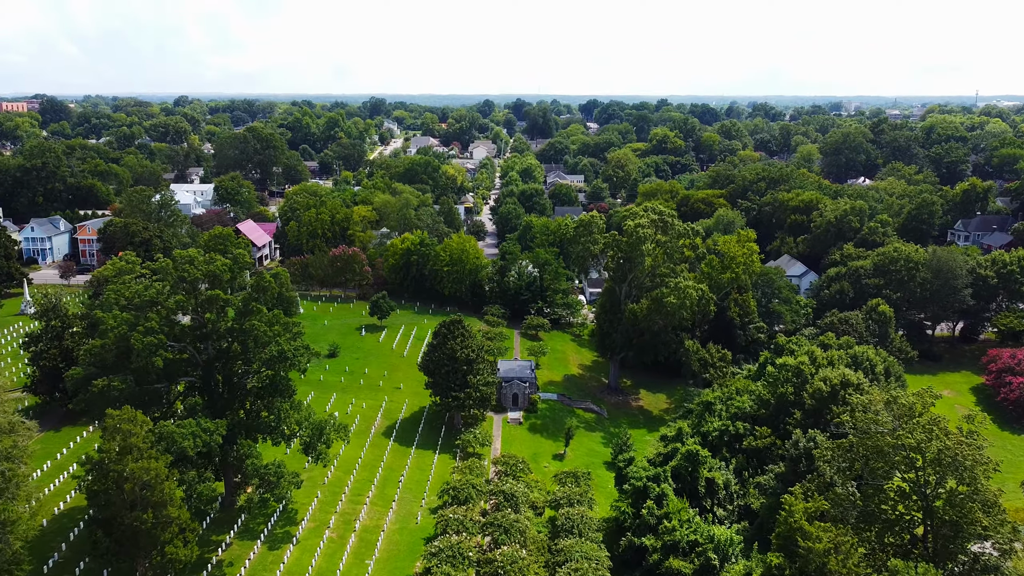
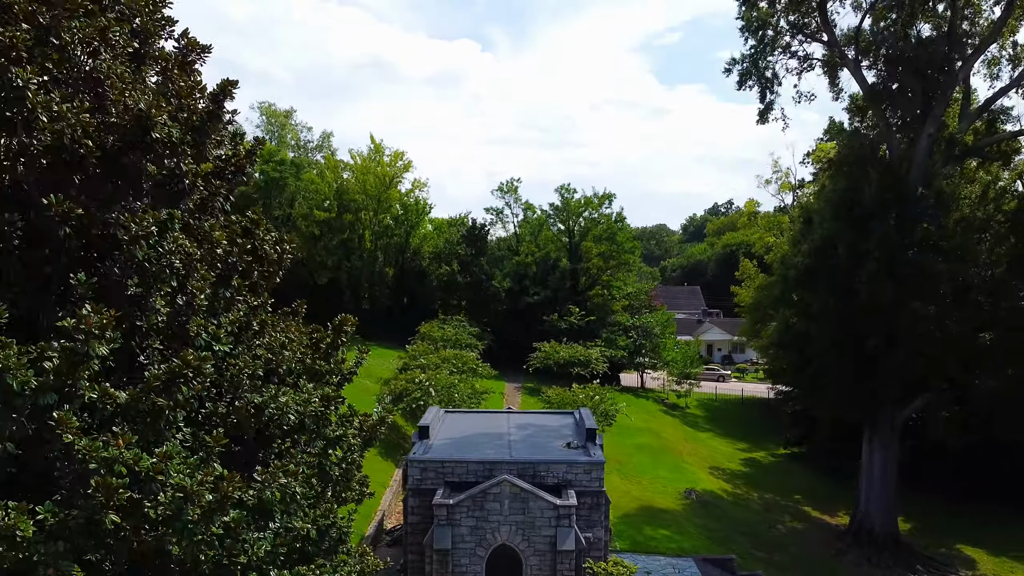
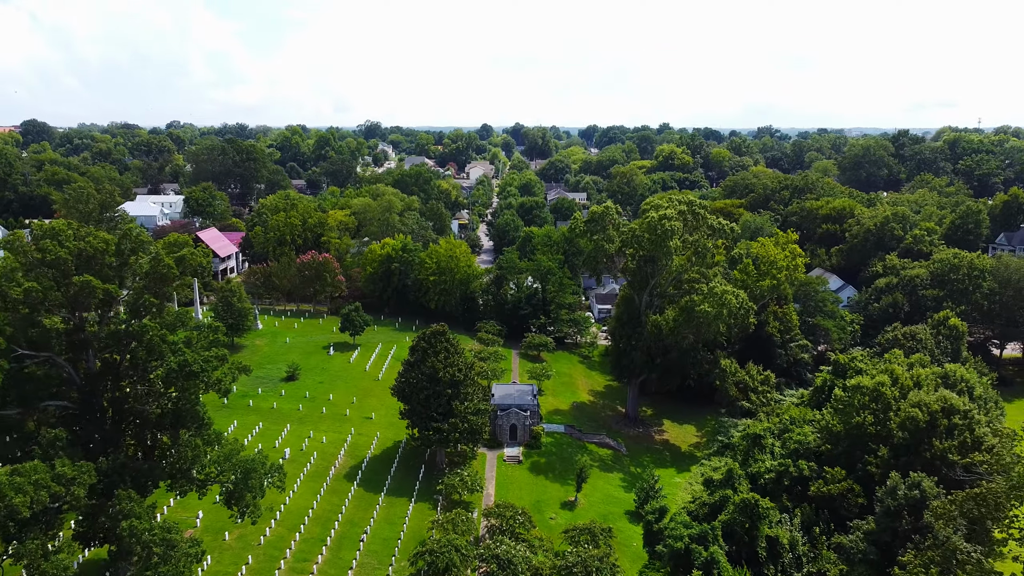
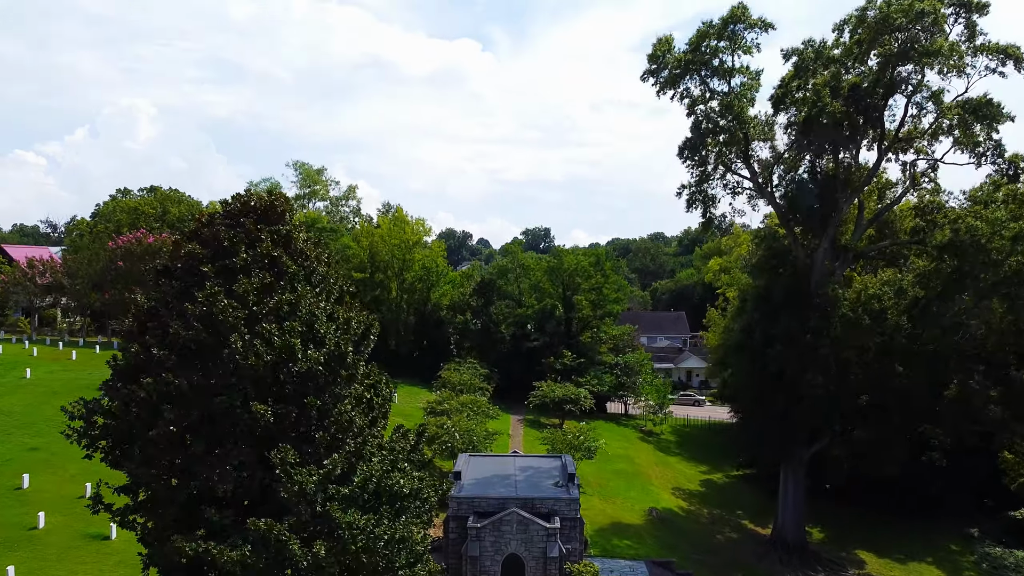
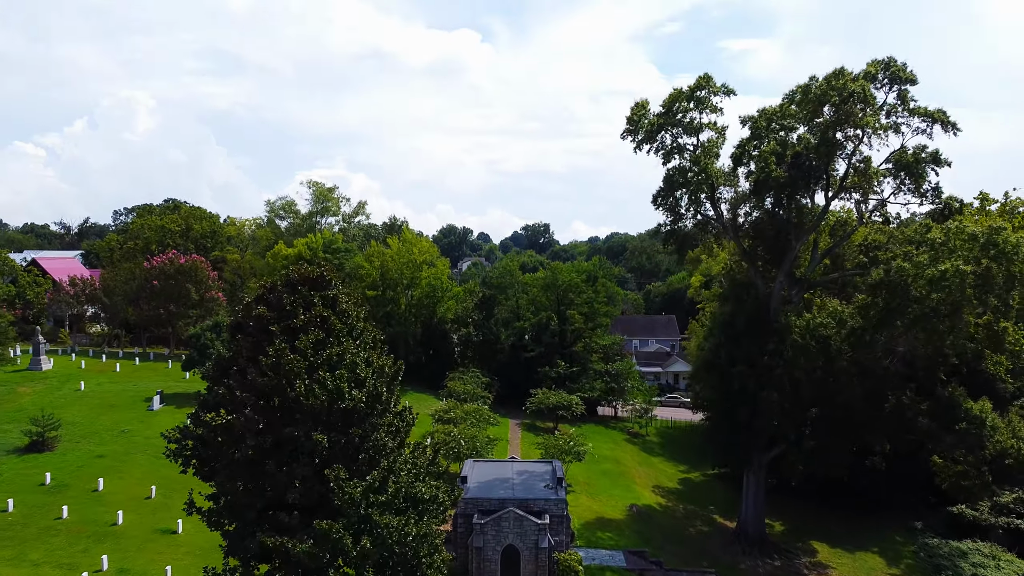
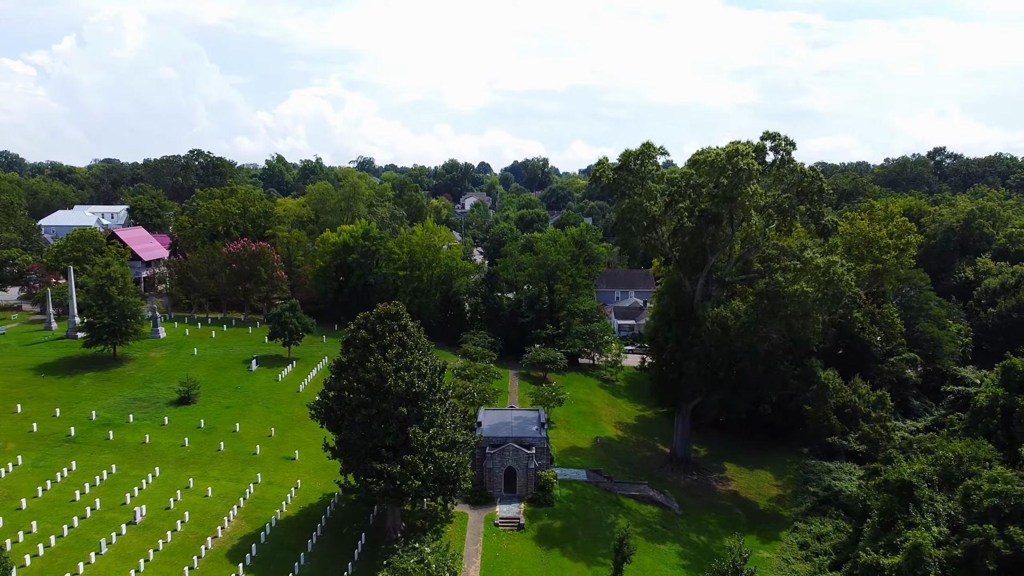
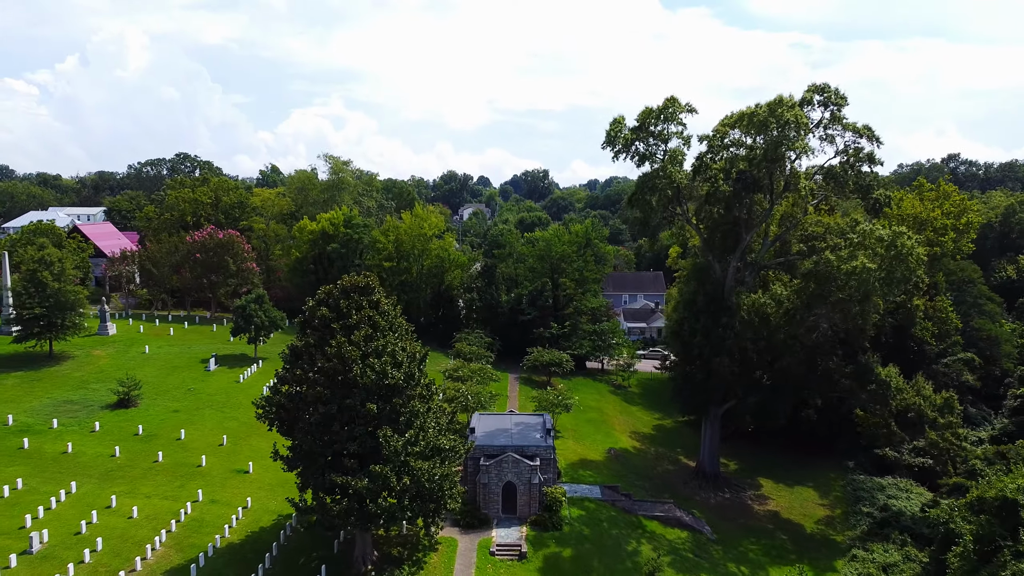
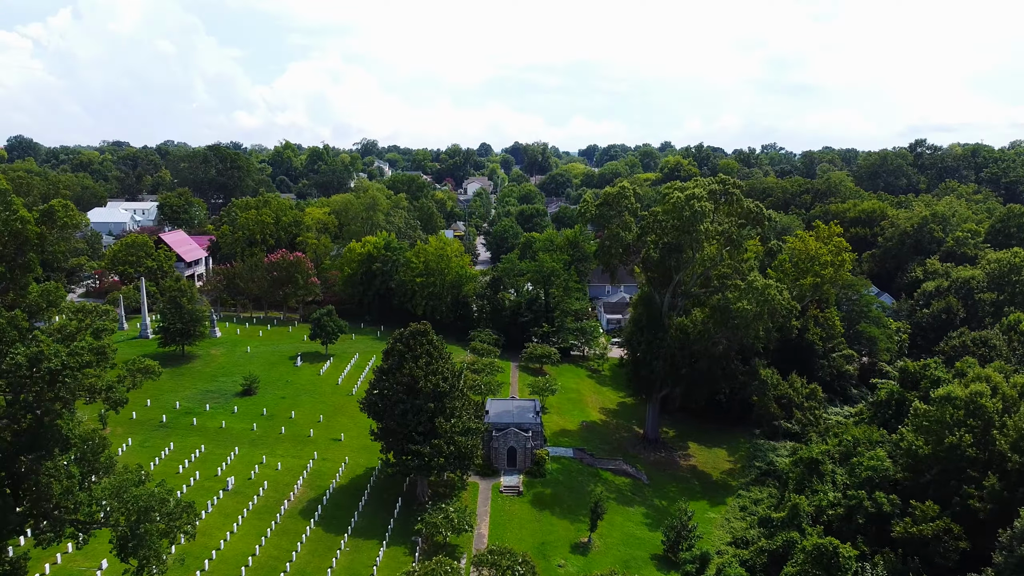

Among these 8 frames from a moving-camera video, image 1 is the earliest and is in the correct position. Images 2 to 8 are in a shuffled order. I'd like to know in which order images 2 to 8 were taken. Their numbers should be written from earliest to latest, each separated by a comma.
3, 8, 6, 7, 5, 4, 2
